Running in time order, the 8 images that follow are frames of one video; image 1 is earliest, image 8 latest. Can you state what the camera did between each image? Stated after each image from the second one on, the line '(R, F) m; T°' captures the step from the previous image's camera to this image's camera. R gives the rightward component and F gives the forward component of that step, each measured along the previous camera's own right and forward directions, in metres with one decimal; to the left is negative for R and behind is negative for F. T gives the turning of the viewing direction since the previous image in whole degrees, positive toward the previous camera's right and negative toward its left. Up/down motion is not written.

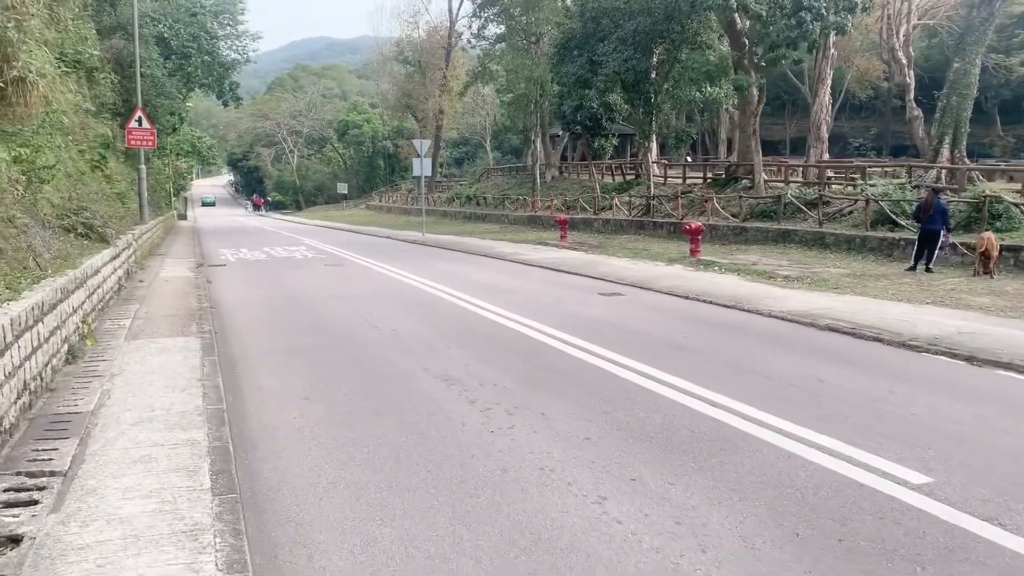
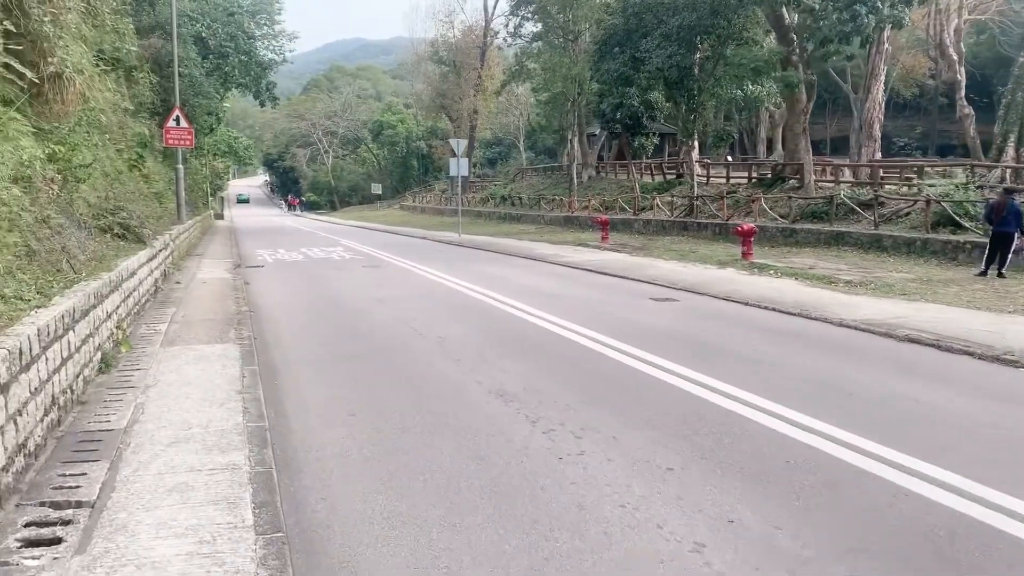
(-0.2, +0.5) m; -2°
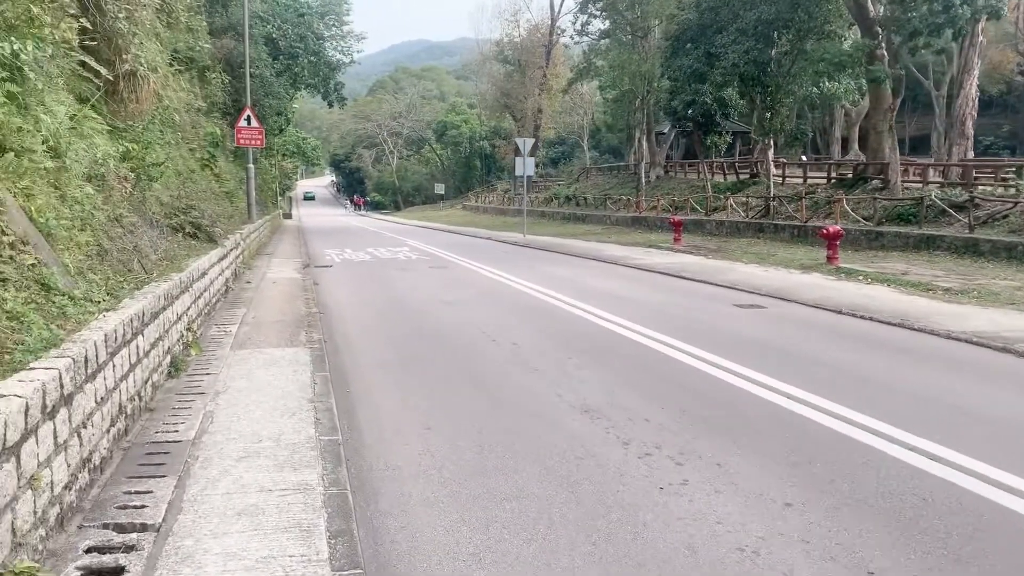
(-0.2, +0.4) m; -4°
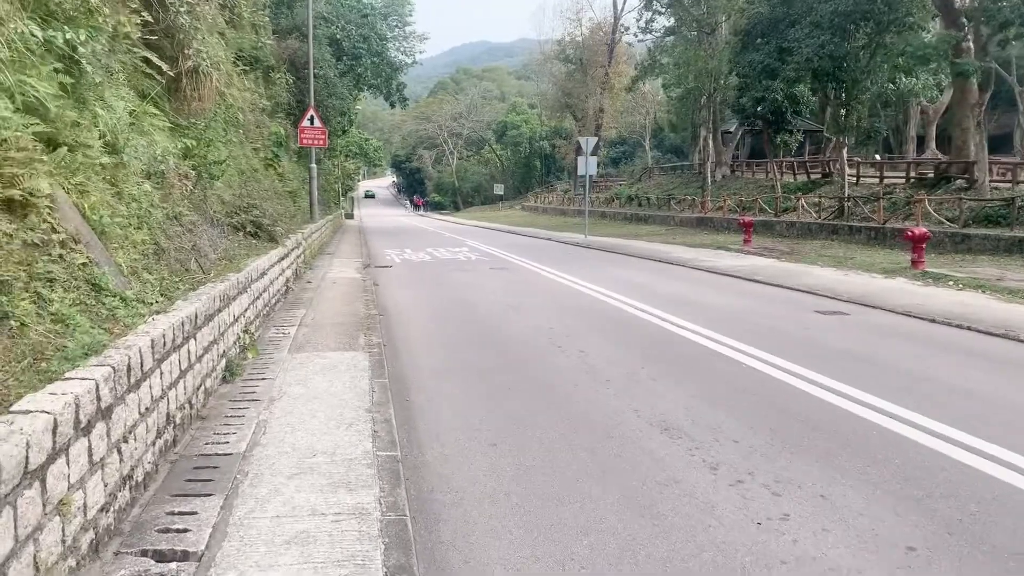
(-0.1, +0.4) m; -4°
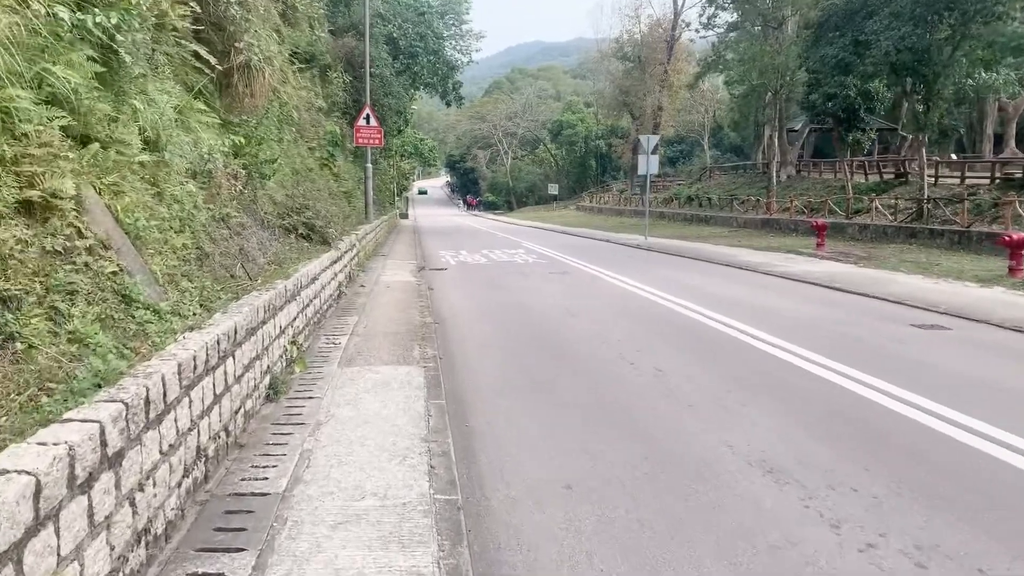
(-0.1, +0.7) m; -4°
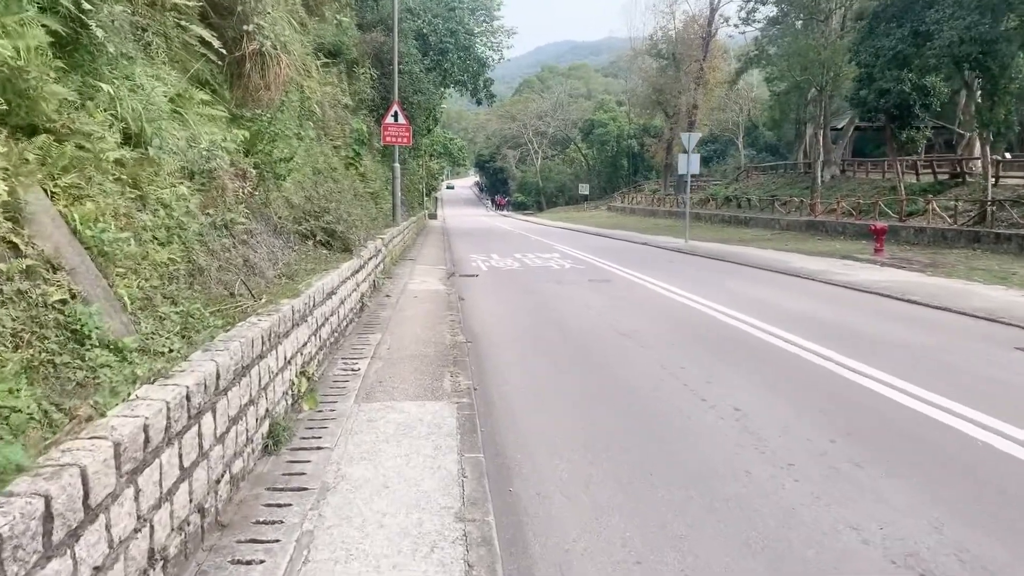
(-0.2, +1.1) m; -2°
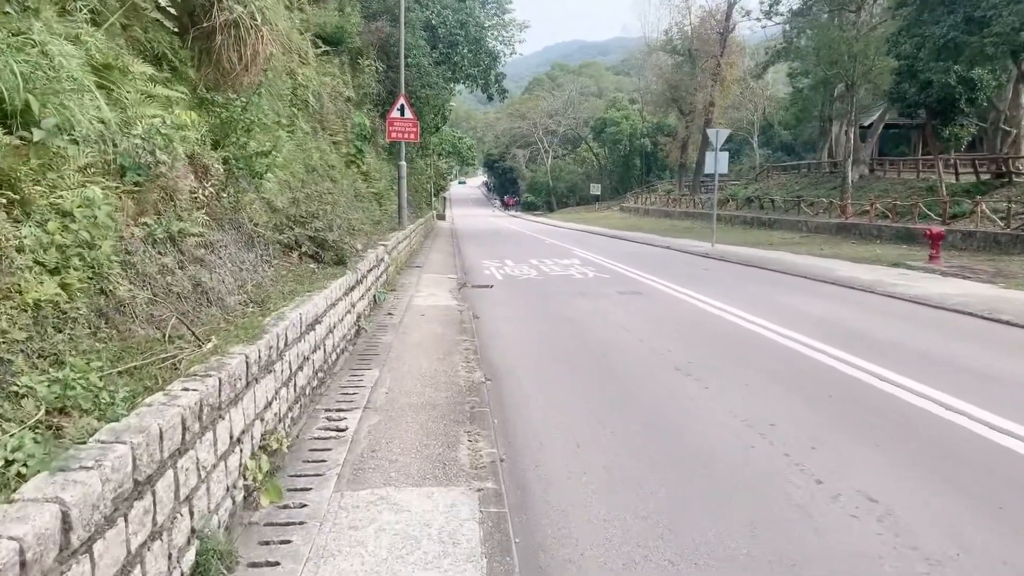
(-0.2, +1.7) m; -1°
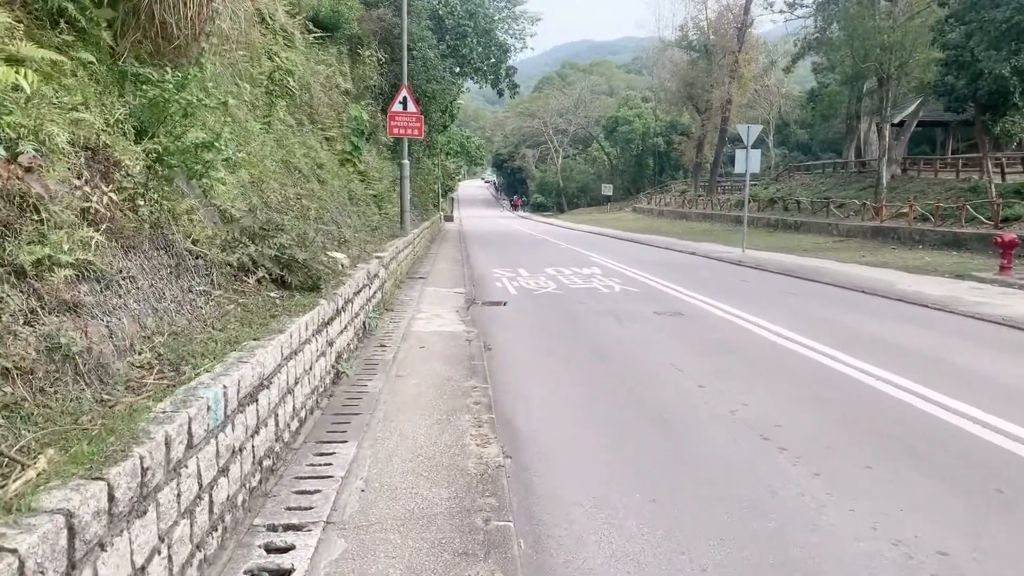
(-0.1, +1.9) m; -1°
